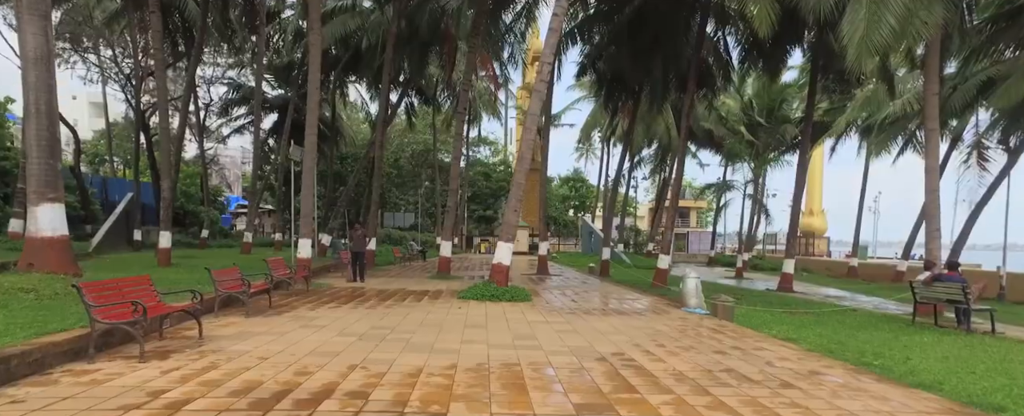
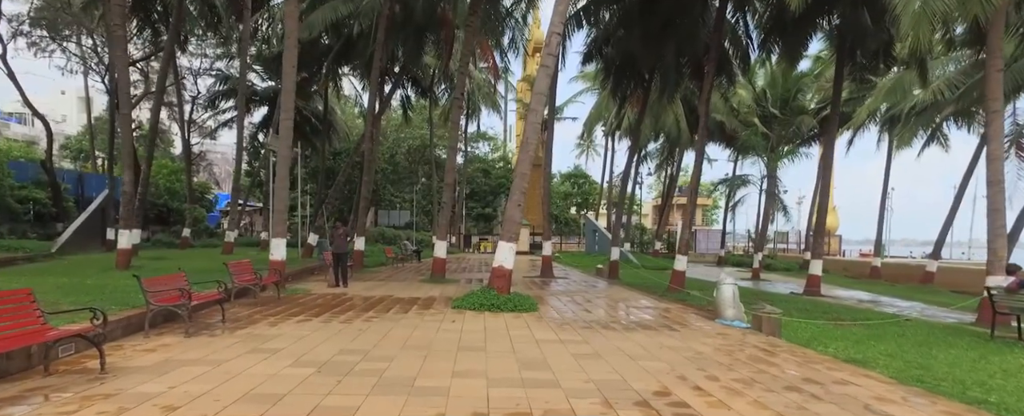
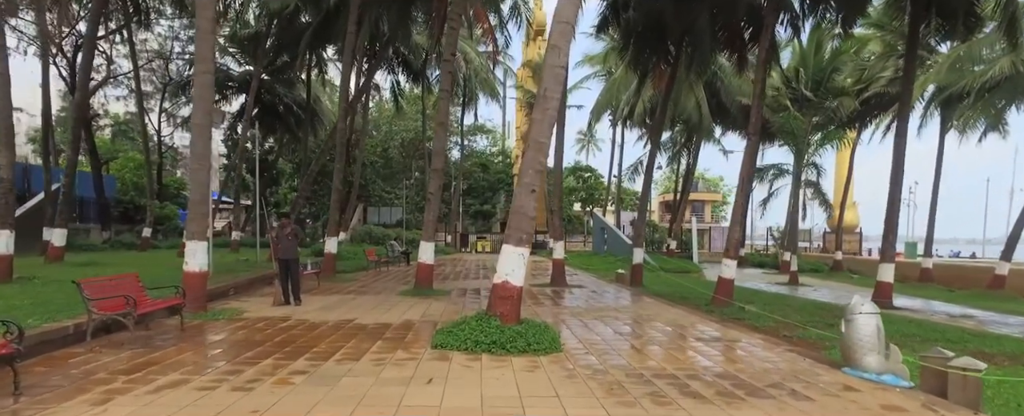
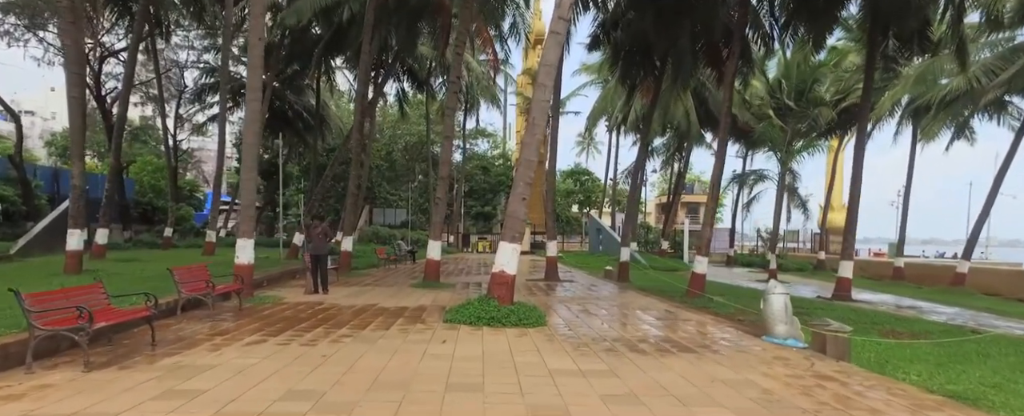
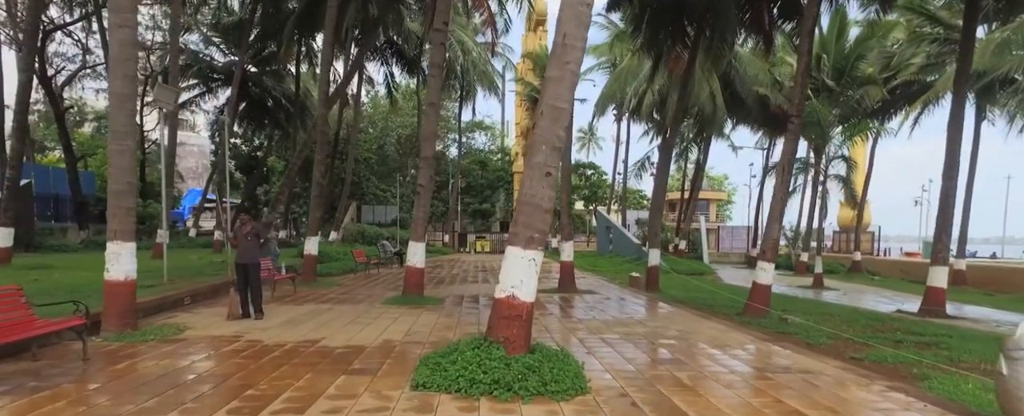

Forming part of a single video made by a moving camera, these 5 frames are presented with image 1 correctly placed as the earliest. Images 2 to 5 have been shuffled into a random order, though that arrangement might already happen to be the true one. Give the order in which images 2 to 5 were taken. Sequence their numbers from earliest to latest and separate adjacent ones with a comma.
2, 4, 3, 5
